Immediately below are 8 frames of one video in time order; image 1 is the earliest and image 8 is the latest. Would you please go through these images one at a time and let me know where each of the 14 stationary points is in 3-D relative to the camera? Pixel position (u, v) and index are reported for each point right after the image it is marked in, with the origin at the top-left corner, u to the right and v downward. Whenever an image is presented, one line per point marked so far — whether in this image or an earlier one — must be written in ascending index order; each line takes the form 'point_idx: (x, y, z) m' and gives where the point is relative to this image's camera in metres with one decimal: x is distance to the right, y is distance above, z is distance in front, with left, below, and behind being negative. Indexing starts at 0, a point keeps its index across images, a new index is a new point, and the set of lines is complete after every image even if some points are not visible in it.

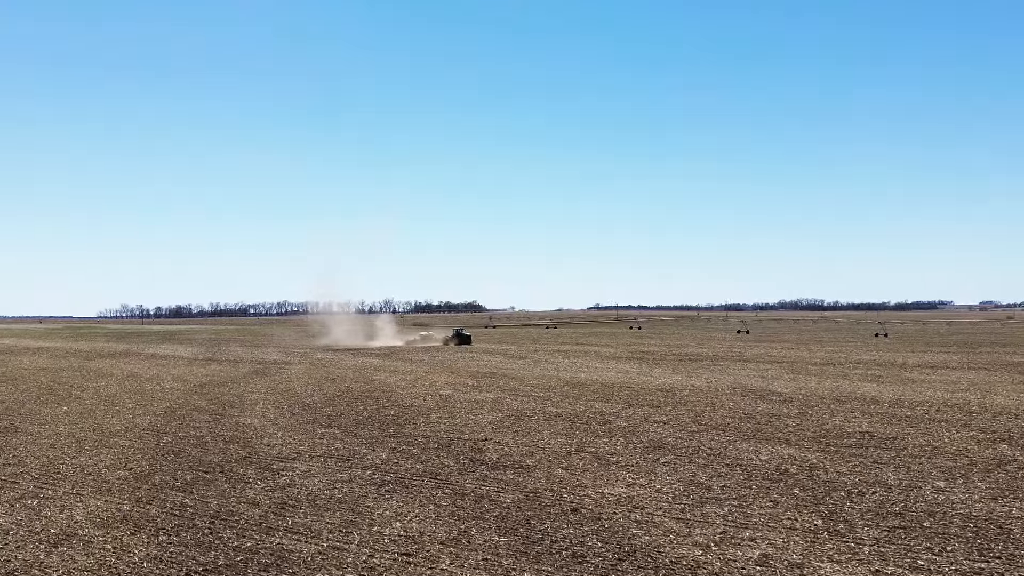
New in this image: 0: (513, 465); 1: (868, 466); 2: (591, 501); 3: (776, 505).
0: (0.0, -4.7, +19.4) m
1: (+9.1, -4.5, +18.5) m
2: (+1.7, -4.6, +15.7) m
3: (+5.5, -4.5, +15.2) m
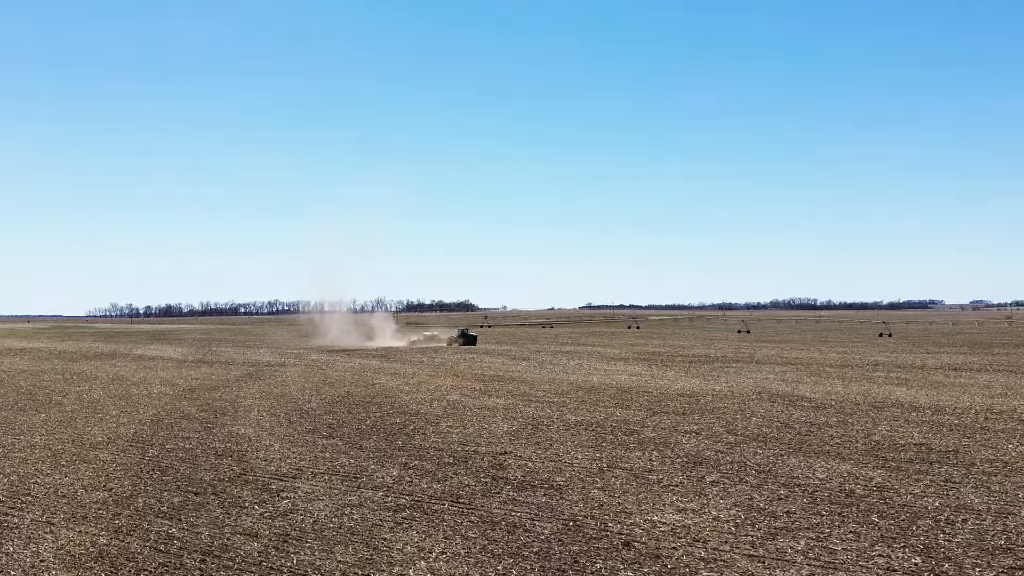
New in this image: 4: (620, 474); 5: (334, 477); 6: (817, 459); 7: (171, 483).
0: (+0.7, -4.7, +17.3) m
1: (+9.8, -4.5, +16.5) m
2: (+2.4, -4.6, +13.6) m
3: (+6.2, -4.5, +13.1) m
4: (+2.7, -4.7, +18.3) m
5: (-4.5, -4.8, +18.6) m
6: (+8.2, -4.6, +19.7) m
7: (-8.7, -5.0, +18.6) m
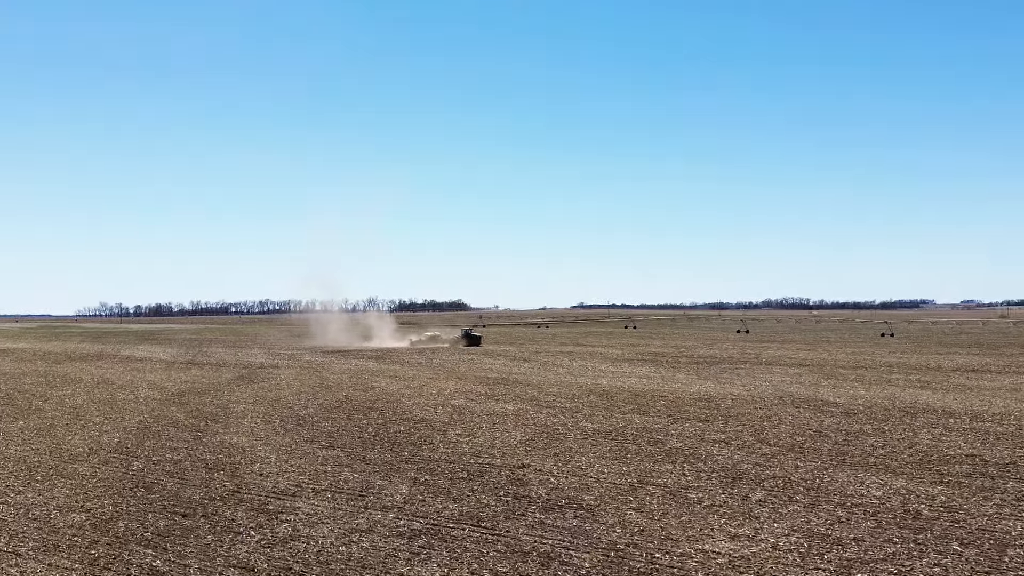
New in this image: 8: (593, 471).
0: (+1.3, -4.7, +15.5) m
1: (+10.3, -4.5, +14.9) m
2: (+3.0, -4.5, +11.9) m
3: (+6.8, -4.4, +11.4) m
4: (+3.2, -4.6, +16.6) m
5: (-4.0, -4.8, +16.8) m
6: (+8.7, -4.6, +18.0) m
7: (-8.1, -4.9, +16.7) m
8: (+2.1, -4.7, +18.7) m
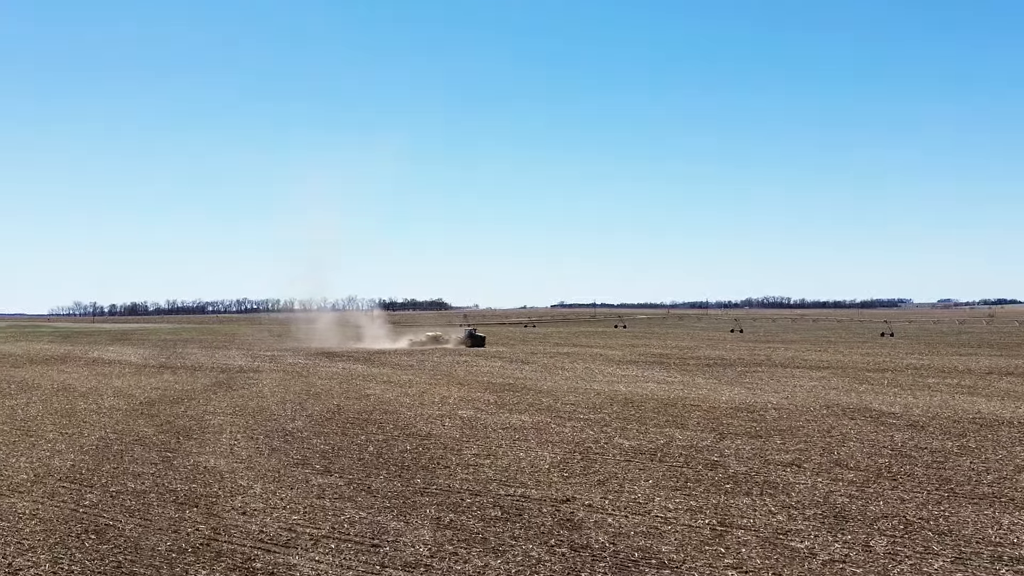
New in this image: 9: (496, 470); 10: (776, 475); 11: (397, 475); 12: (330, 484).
0: (+2.3, -4.5, +12.0) m
1: (+11.3, -4.3, +11.6) m
2: (+4.1, -4.4, +8.4) m
3: (+8.0, -4.3, +8.1) m
4: (+4.2, -4.5, +13.1) m
5: (-3.0, -4.6, +13.1) m
6: (+9.7, -4.5, +14.7) m
7: (-7.2, -4.8, +13.0) m
8: (+3.0, -4.6, +15.2) m
9: (-0.4, -4.7, +18.9) m
10: (+6.5, -4.6, +17.9) m
11: (-3.0, -4.8, +18.7) m
12: (-4.5, -4.8, +17.9) m
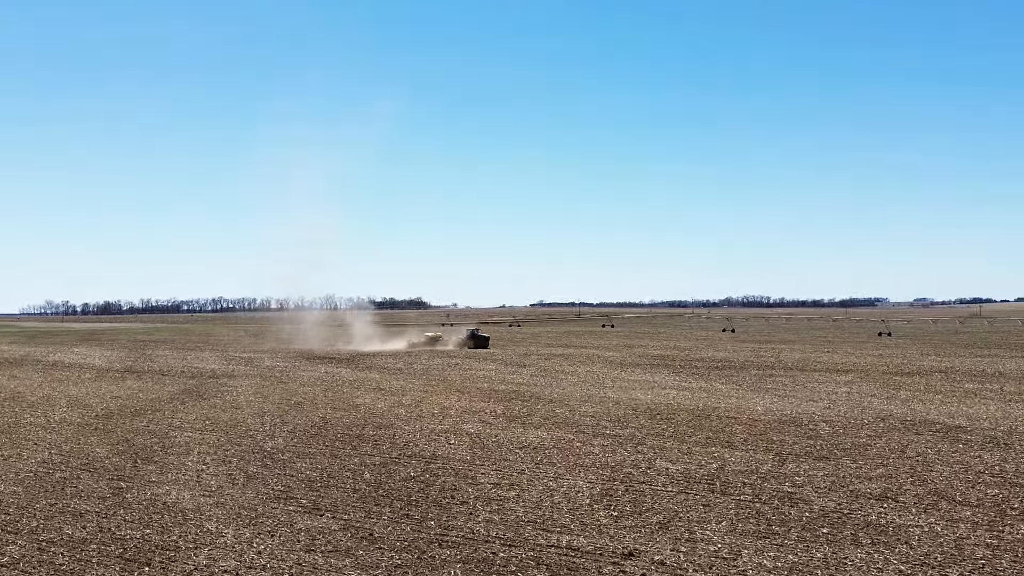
0: (+3.2, -4.4, +8.5) m
1: (+12.3, -4.3, +8.4) m
2: (+5.2, -4.3, +5.0) m
3: (+9.0, -4.2, +4.7) m
4: (+5.1, -4.4, +9.7) m
5: (-2.1, -4.5, +9.5) m
6: (+10.5, -4.3, +11.4) m
7: (-6.3, -4.7, +9.2) m
8: (+3.8, -4.5, +11.7) m
9: (+0.3, -4.6, +15.3) m
10: (+7.2, -4.5, +14.6) m
11: (-2.2, -4.7, +15.0) m
12: (-3.7, -4.7, +14.2) m
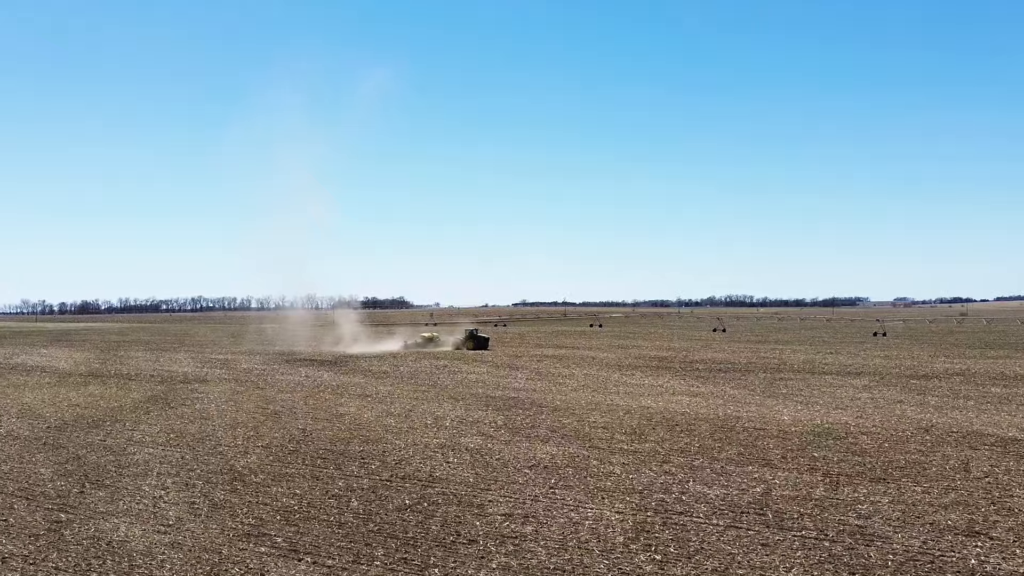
0: (+3.7, -4.4, +5.9) m
1: (+12.8, -4.2, +6.0) m
2: (+5.8, -4.2, +2.4) m
3: (+9.6, -4.2, +2.3) m
4: (+5.6, -4.3, +7.1) m
5: (-1.6, -4.4, +6.8) m
6: (+11.0, -4.3, +9.0) m
7: (-5.8, -4.6, +6.4) m
8: (+4.3, -4.4, +9.2) m
9: (+0.6, -4.5, +12.7) m
10: (+7.6, -4.4, +12.1) m
11: (-1.9, -4.6, +12.3) m
12: (-3.4, -4.6, +11.4) m
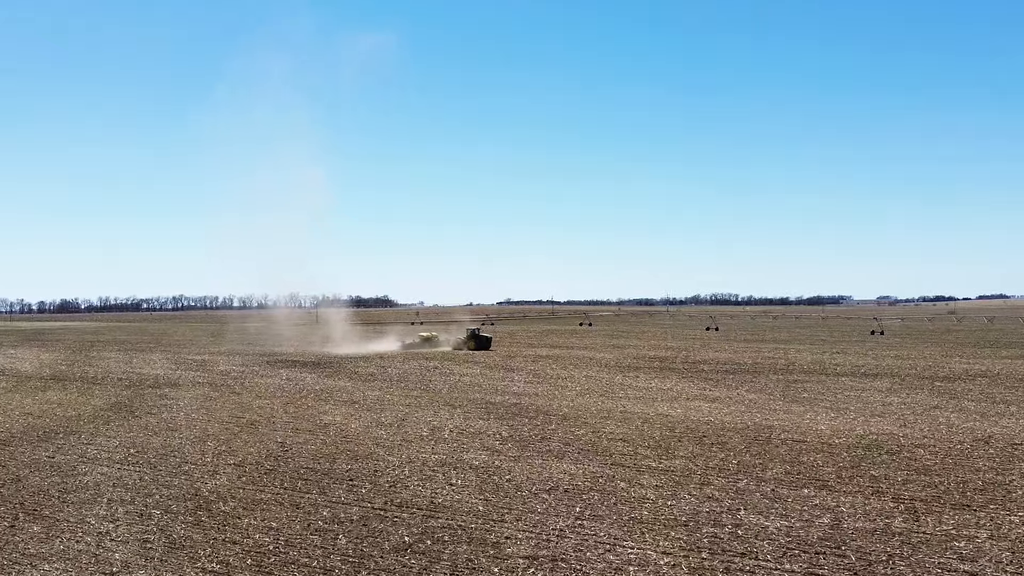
0: (+4.3, -4.2, +3.3) m
1: (+13.4, -4.1, +3.5) m
2: (+6.4, -4.1, -0.2) m
3: (+10.3, -4.1, -0.2) m
4: (+6.2, -4.2, +4.5) m
5: (-1.1, -4.3, +4.0) m
6: (+11.5, -4.1, +6.5) m
7: (-5.2, -4.5, +3.5) m
8: (+4.8, -4.3, +6.5) m
9: (+1.1, -4.4, +10.0) m
10: (+8.1, -4.3, +9.5) m
11: (-1.4, -4.4, +9.5) m
12: (-2.9, -4.4, +8.6) m
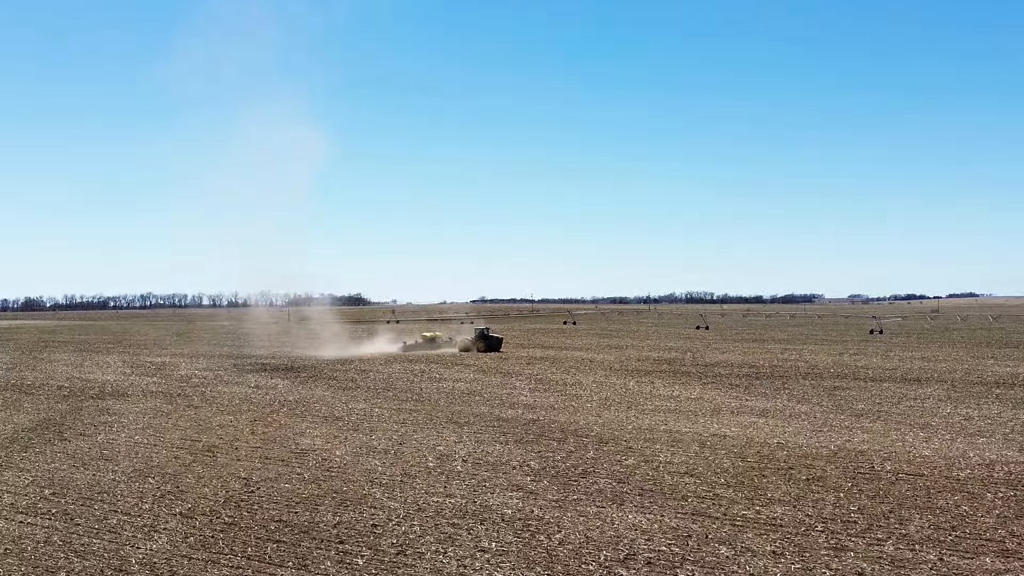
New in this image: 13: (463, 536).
0: (+5.7, -4.1, -1.3) m
1: (+14.8, -3.9, -0.7) m
2: (+8.0, -4.0, -4.6) m
3: (+11.8, -3.9, -4.6) m
4: (+7.5, -4.0, 0.0) m
5: (+0.3, -4.1, -0.8) m
6: (+12.8, -4.0, +2.2) m
7: (-3.8, -4.3, -1.4) m
8: (+6.1, -4.1, +2.0) m
9: (+2.3, -4.2, +5.3) m
10: (+9.3, -4.1, +5.1) m
11: (-0.2, -4.3, +4.7) m
12: (-1.7, -4.2, +3.8) m
13: (-0.9, -4.3, +12.8) m
